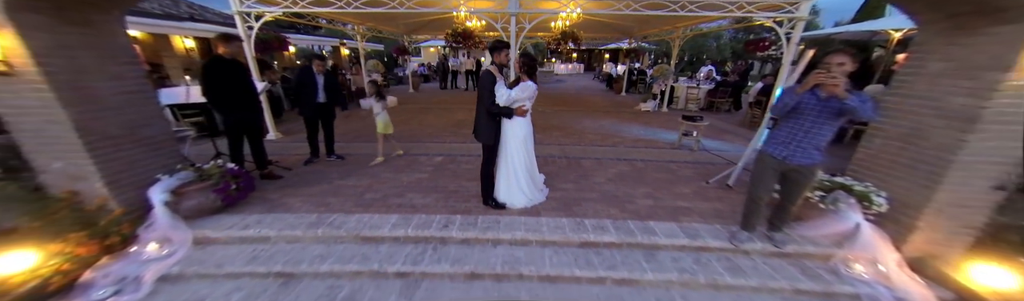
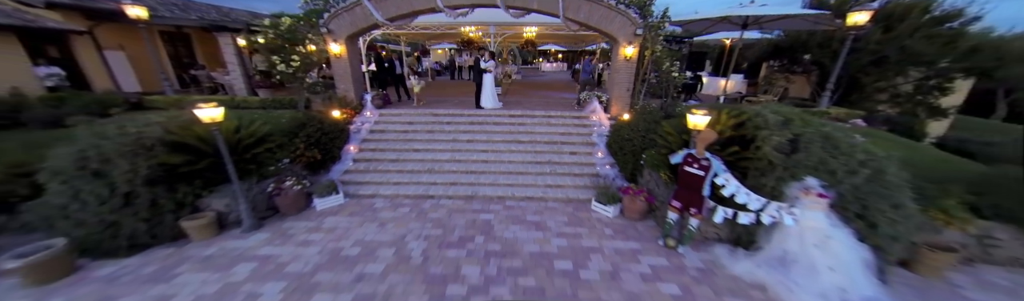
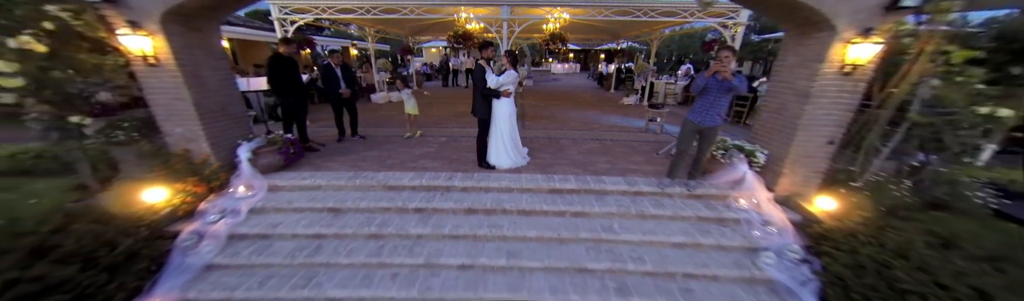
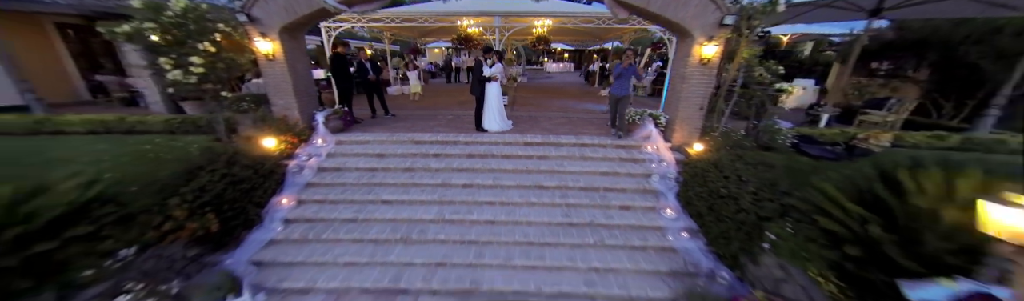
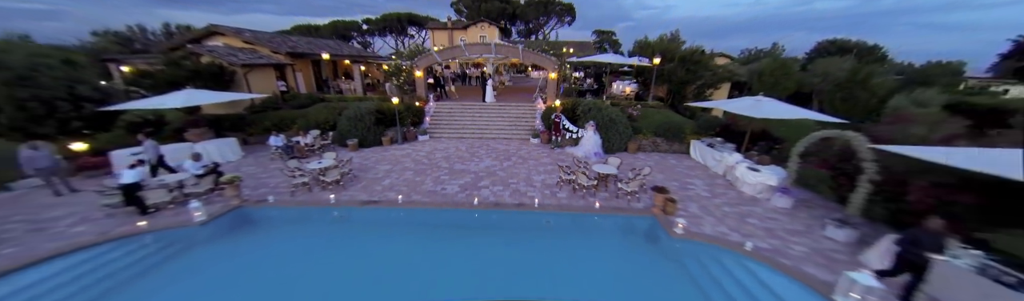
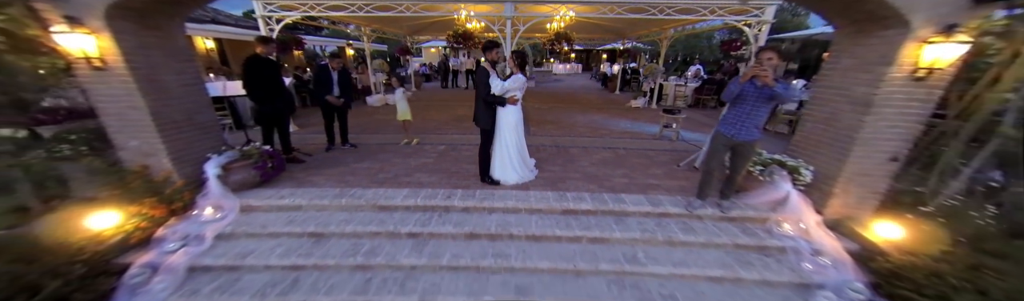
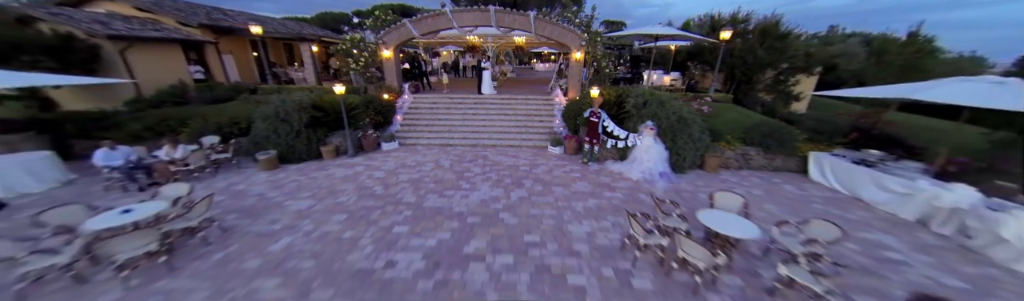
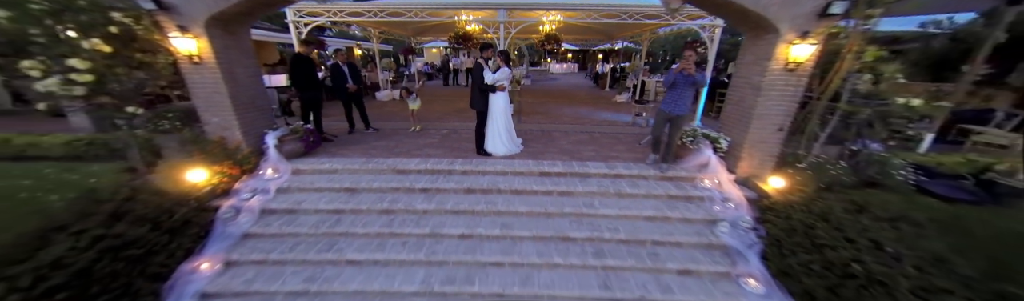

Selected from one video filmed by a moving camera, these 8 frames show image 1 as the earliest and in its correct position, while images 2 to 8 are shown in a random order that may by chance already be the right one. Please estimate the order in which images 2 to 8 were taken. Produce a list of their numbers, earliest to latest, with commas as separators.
6, 3, 8, 4, 2, 7, 5
